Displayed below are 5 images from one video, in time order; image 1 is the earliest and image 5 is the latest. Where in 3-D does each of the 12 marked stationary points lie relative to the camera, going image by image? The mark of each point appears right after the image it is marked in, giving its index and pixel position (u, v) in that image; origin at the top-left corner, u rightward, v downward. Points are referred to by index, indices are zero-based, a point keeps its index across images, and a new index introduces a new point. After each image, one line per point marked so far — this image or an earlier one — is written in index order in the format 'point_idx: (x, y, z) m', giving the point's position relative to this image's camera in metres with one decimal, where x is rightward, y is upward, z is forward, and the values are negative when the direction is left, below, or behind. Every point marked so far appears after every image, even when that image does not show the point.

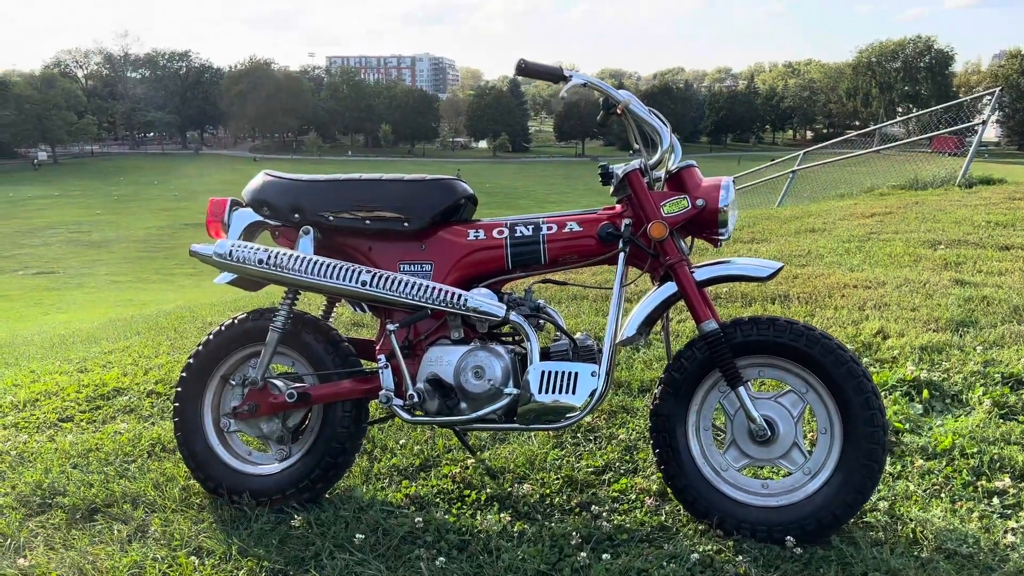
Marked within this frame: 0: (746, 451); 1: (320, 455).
0: (+0.7, -0.5, +2.7) m
1: (-0.7, -0.6, +2.9) m
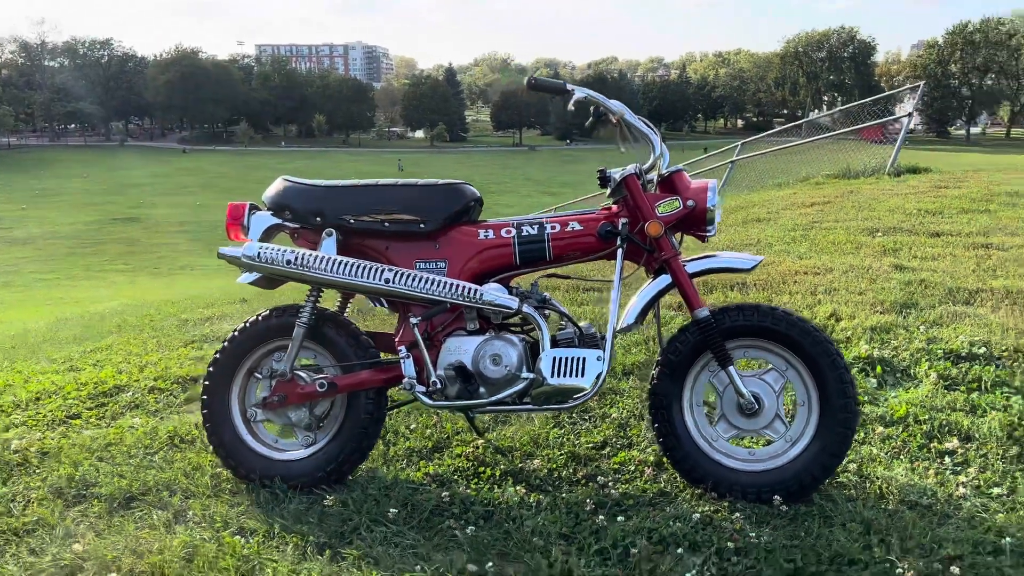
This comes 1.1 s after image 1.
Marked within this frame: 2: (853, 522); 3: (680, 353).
0: (+0.8, -0.5, +3.0) m
1: (-0.6, -0.6, +3.1) m
2: (+1.1, -0.7, +2.7) m
3: (+0.6, -0.2, +3.0) m
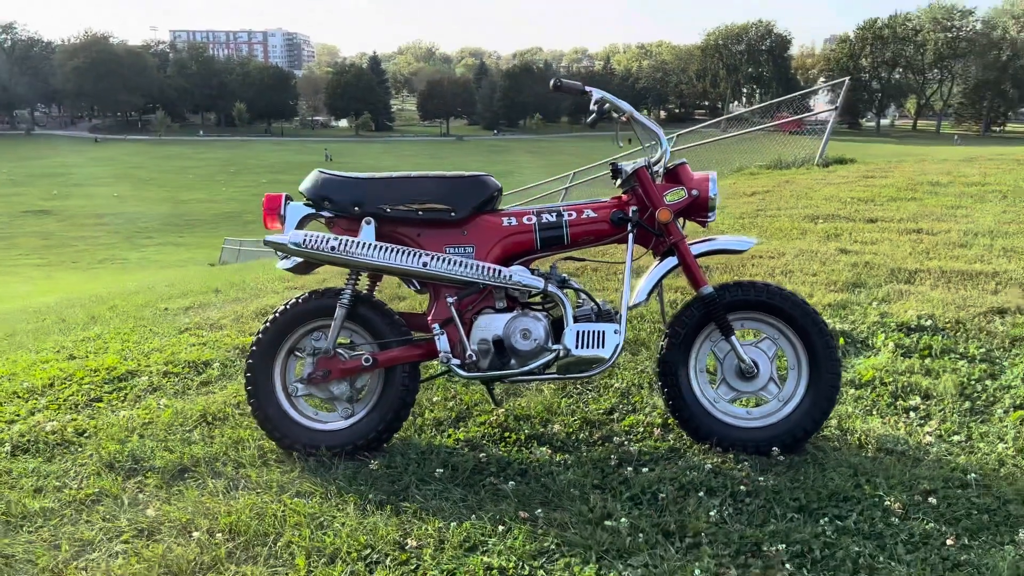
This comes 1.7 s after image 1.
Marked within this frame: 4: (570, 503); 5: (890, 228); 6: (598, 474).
0: (+0.9, -0.4, +3.4) m
1: (-0.5, -0.5, +3.4) m
2: (+1.2, -0.7, +3.1) m
3: (+0.7, -0.2, +3.4) m
4: (+0.2, -0.7, +2.9) m
5: (+3.5, +0.5, +7.7) m
6: (+0.3, -0.7, +3.1) m
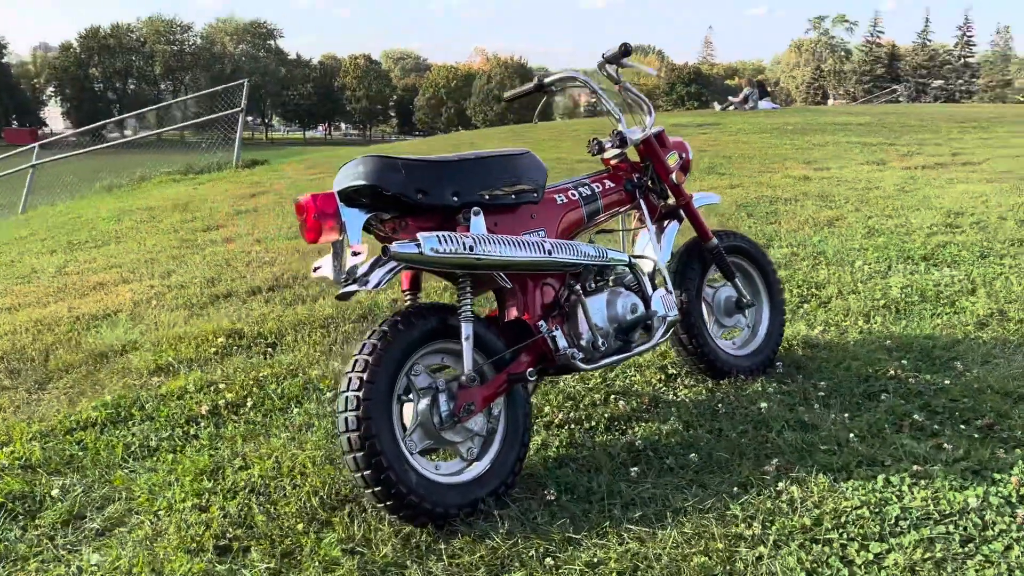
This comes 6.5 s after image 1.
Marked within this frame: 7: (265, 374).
0: (+1.0, -0.2, +3.9) m
1: (0.0, -0.5, +2.9) m
2: (+1.4, -0.3, +3.9) m
3: (+0.8, 0.0, +3.7) m
4: (+0.9, -0.6, +3.1) m
5: (-0.7, +0.8, +8.7) m
6: (+0.8, -0.5, +3.3) m
7: (-1.1, -0.4, +3.9) m
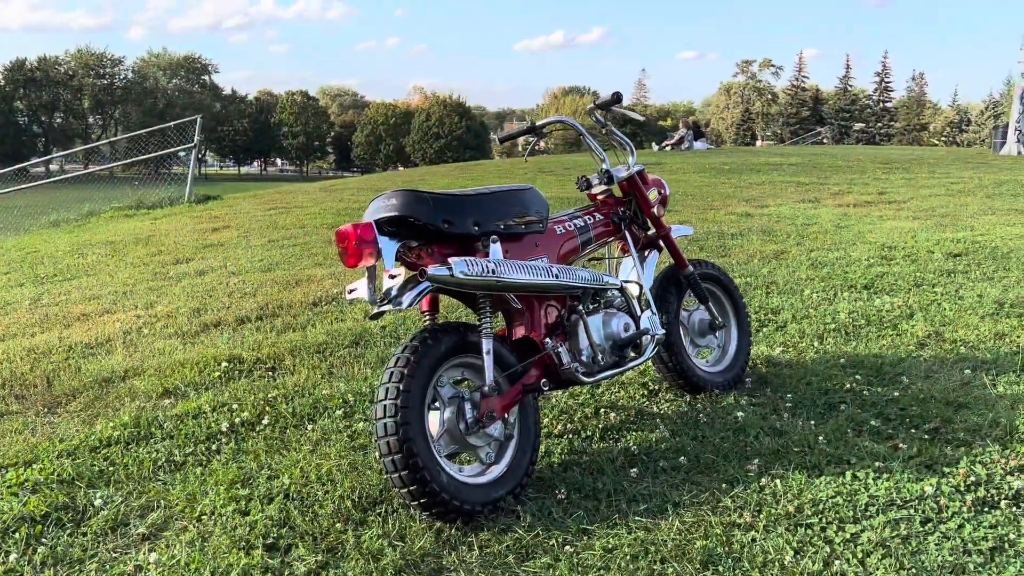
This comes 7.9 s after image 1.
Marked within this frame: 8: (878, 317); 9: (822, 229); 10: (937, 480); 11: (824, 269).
0: (+0.9, -0.3, +4.3) m
1: (+0.1, -0.6, +3.2) m
2: (+1.4, -0.5, +4.4) m
3: (+0.8, -0.1, +4.1) m
4: (+0.9, -0.7, +3.4) m
5: (-1.0, +0.5, +9.0) m
6: (+0.8, -0.6, +3.7) m
7: (-1.2, -0.5, +4.1) m
8: (+2.4, -0.2, +5.5) m
9: (+3.7, +0.7, +10.1) m
10: (+1.6, -0.7, +3.1) m
11: (+2.7, +0.2, +7.2) m
